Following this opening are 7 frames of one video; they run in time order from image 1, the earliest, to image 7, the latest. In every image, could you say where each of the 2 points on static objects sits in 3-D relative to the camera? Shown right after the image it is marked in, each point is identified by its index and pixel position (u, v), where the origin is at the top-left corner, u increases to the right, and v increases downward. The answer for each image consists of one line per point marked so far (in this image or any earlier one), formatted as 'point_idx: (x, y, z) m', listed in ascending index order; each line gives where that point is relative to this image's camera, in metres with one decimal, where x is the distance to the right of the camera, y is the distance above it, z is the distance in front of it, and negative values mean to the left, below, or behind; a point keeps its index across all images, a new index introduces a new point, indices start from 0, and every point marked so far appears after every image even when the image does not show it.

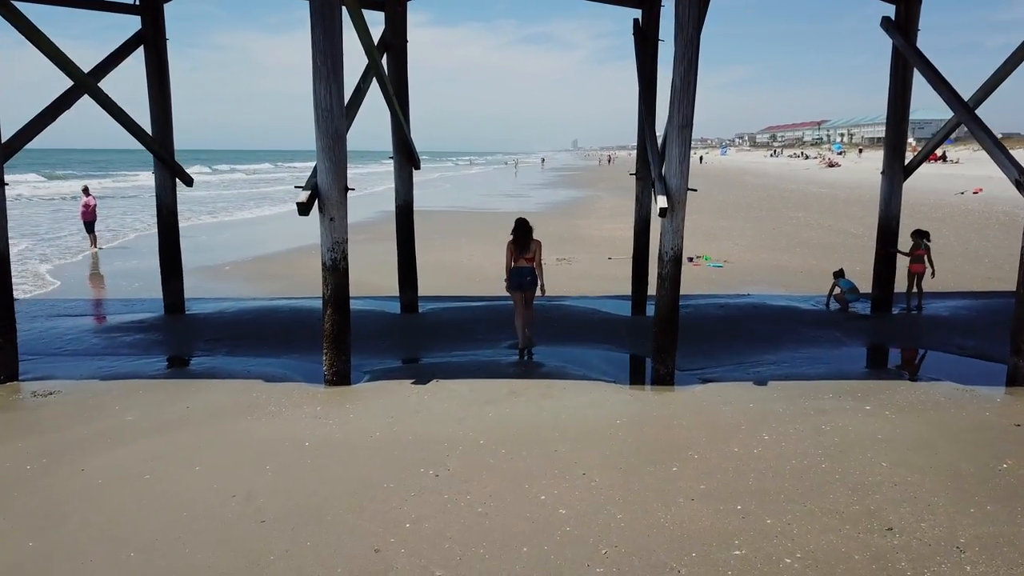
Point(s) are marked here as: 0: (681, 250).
0: (+1.0, +0.2, +4.8) m
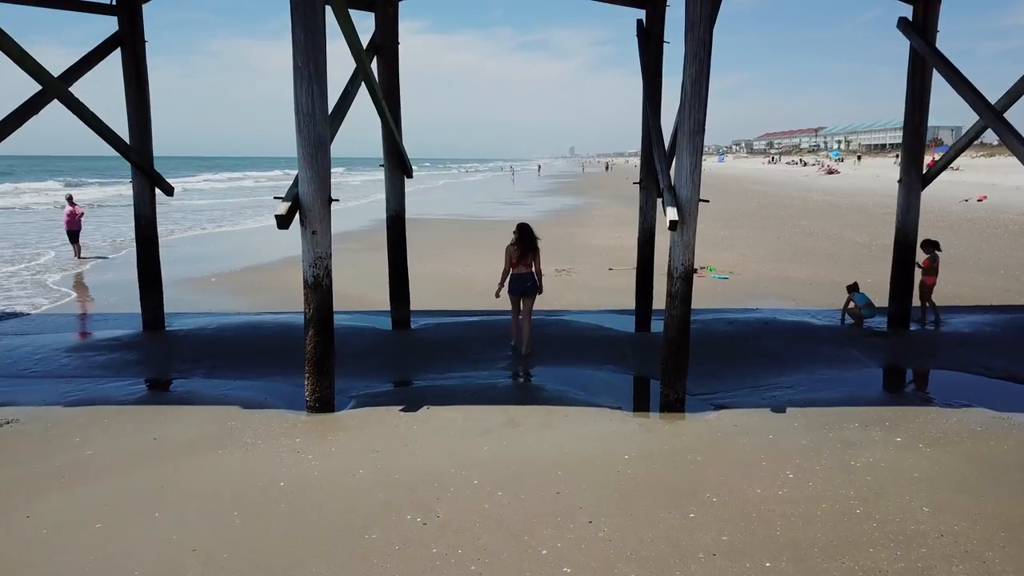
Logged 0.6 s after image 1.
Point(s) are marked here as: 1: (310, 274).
0: (+1.0, +0.1, +4.4) m
1: (-1.1, +0.1, +4.5) m
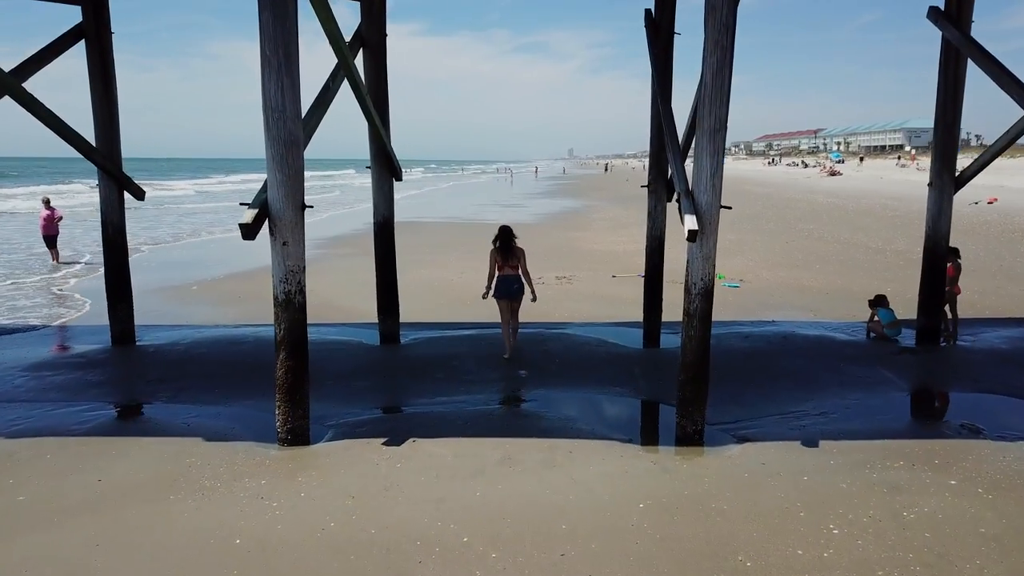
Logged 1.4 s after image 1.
0: (+1.0, 0.0, +3.9) m
1: (-1.1, 0.0, +4.0) m
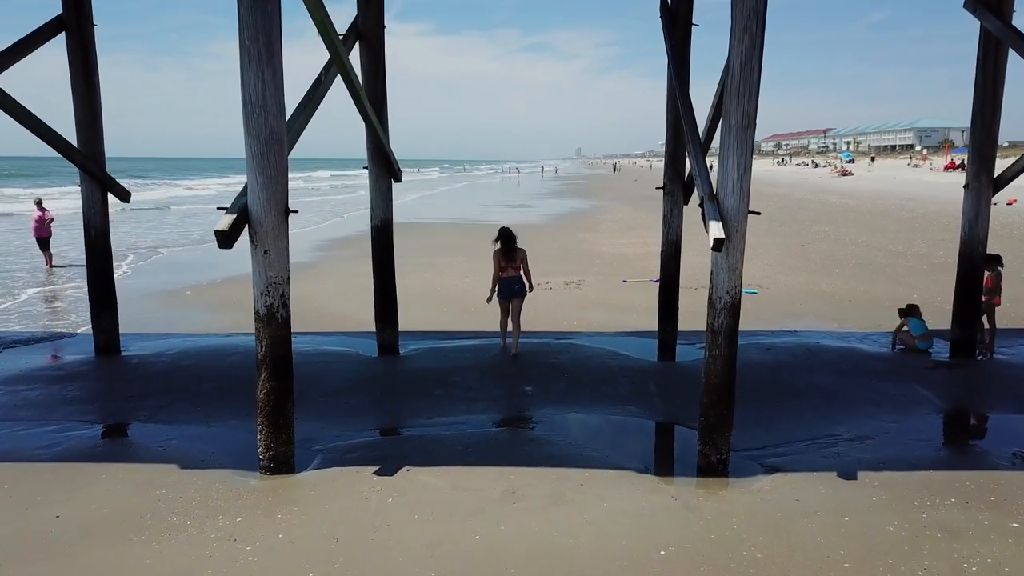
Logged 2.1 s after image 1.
0: (+1.0, 0.0, +3.5) m
1: (-1.1, -0.1, +3.6) m
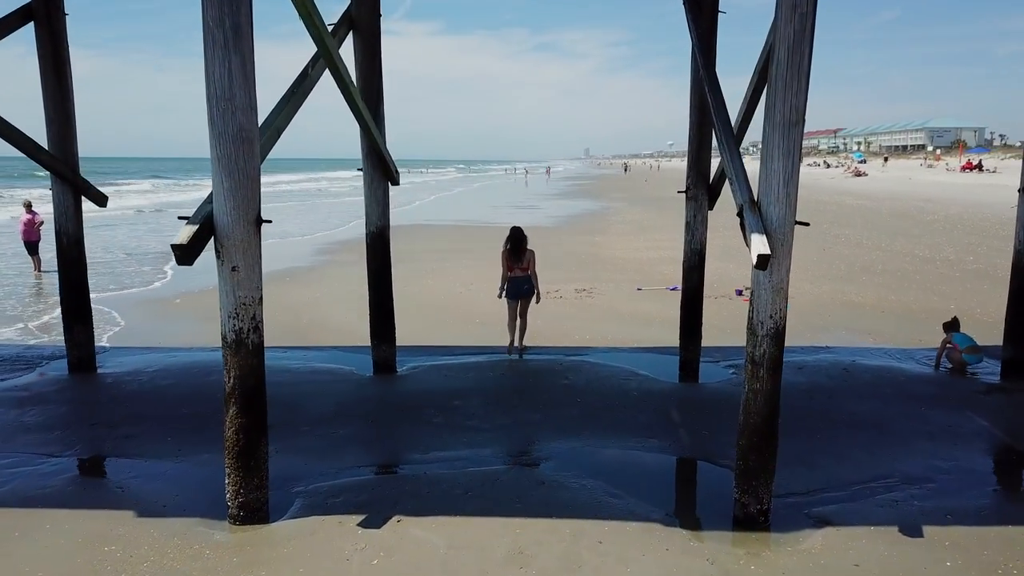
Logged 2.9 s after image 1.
0: (+1.0, -0.1, +3.0) m
1: (-1.1, -0.2, +3.2) m
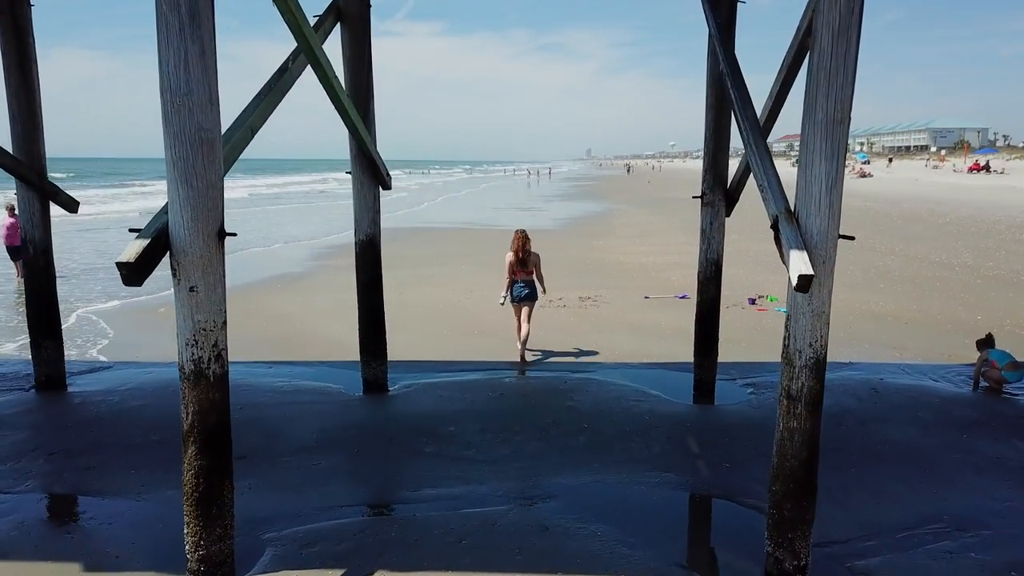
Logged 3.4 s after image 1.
0: (+1.0, -0.2, +2.6) m
1: (-1.1, -0.2, +2.8) m
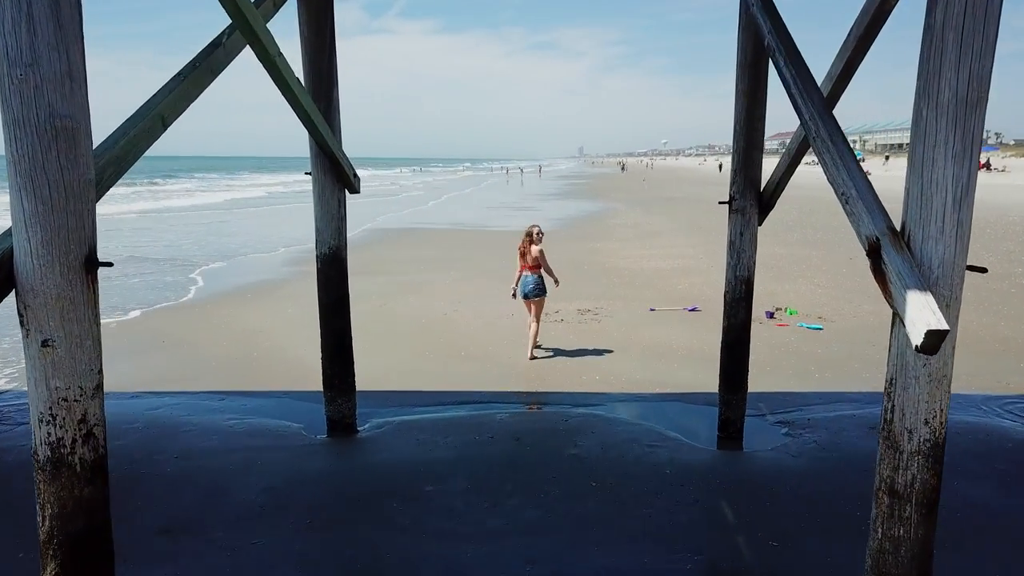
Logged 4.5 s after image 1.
0: (+1.0, -0.3, +1.8) m
1: (-1.1, -0.3, +2.0) m
